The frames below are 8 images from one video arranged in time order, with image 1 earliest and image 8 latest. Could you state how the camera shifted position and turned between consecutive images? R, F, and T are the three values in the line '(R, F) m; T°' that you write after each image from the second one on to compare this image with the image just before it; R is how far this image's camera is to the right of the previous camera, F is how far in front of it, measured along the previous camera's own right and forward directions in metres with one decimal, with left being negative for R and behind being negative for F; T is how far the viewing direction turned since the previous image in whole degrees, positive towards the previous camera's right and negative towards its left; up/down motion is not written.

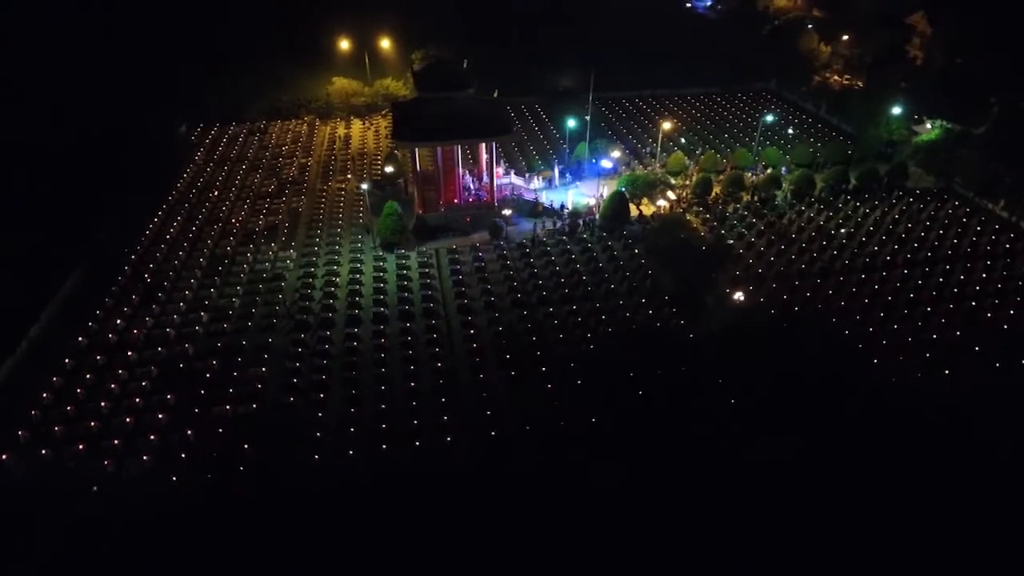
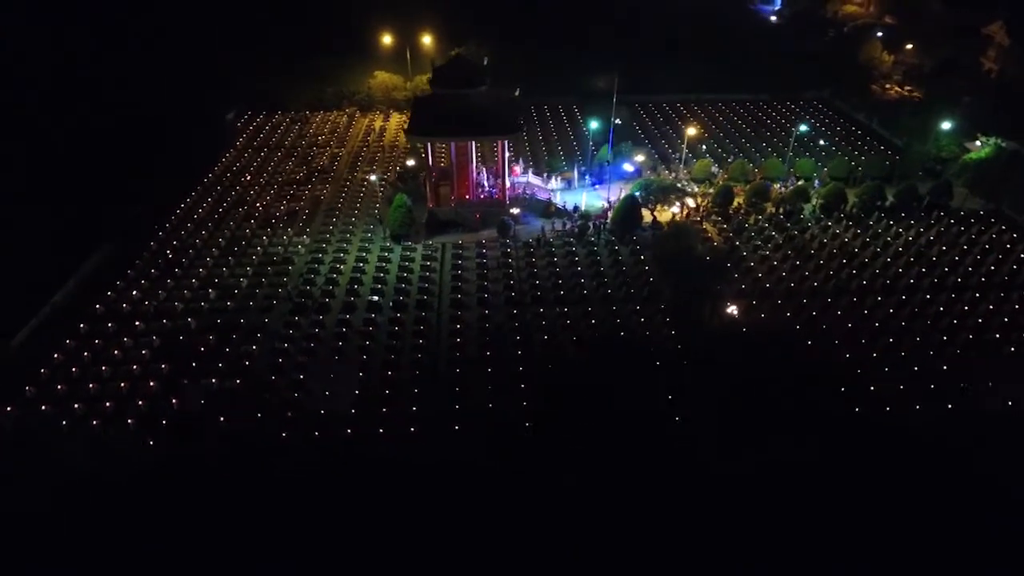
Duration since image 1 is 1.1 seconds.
(+1.8, 0.0) m; -6°
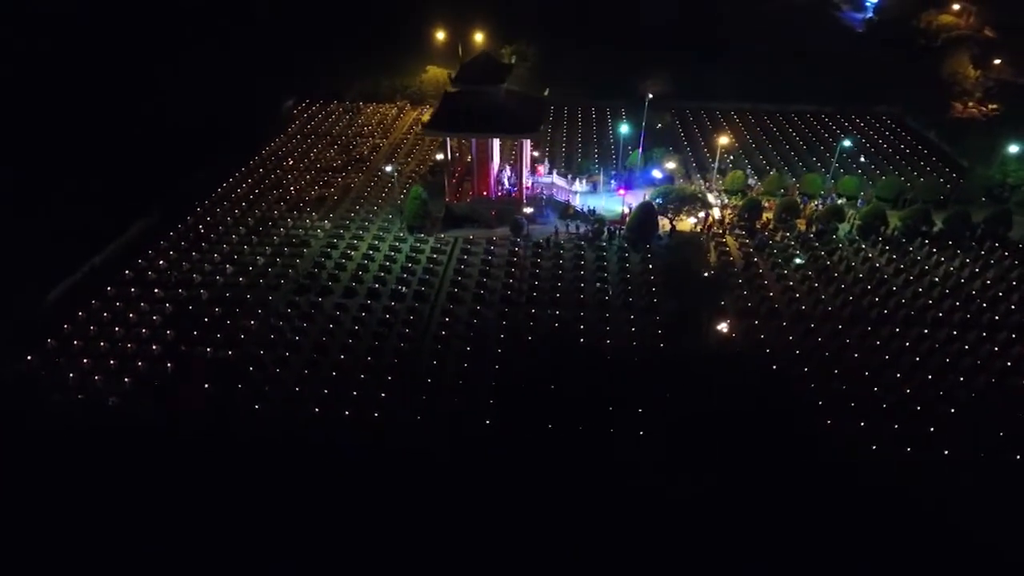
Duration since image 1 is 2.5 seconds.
(+2.2, +0.1) m; -8°
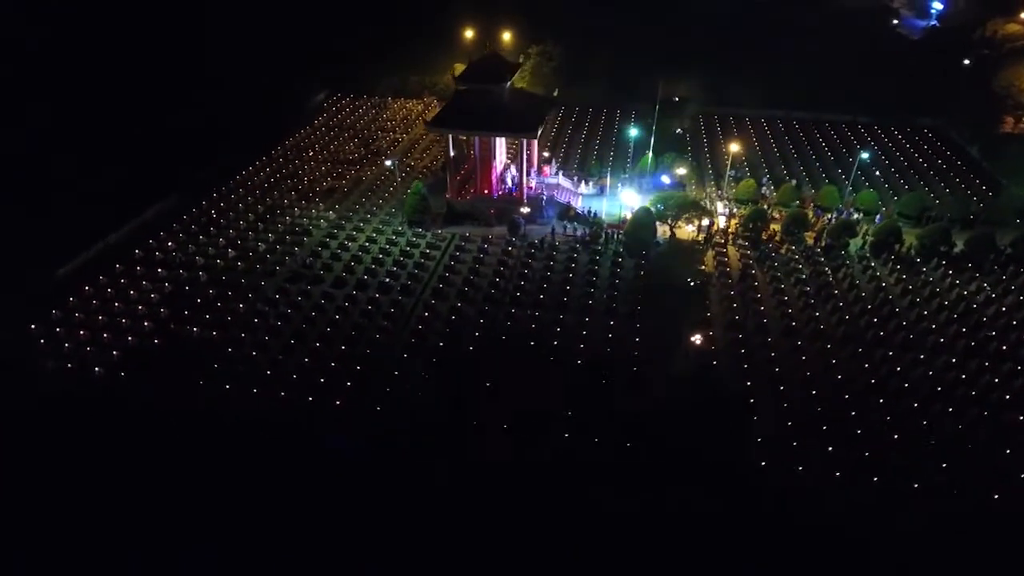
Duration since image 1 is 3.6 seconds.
(+1.8, +0.1) m; -6°
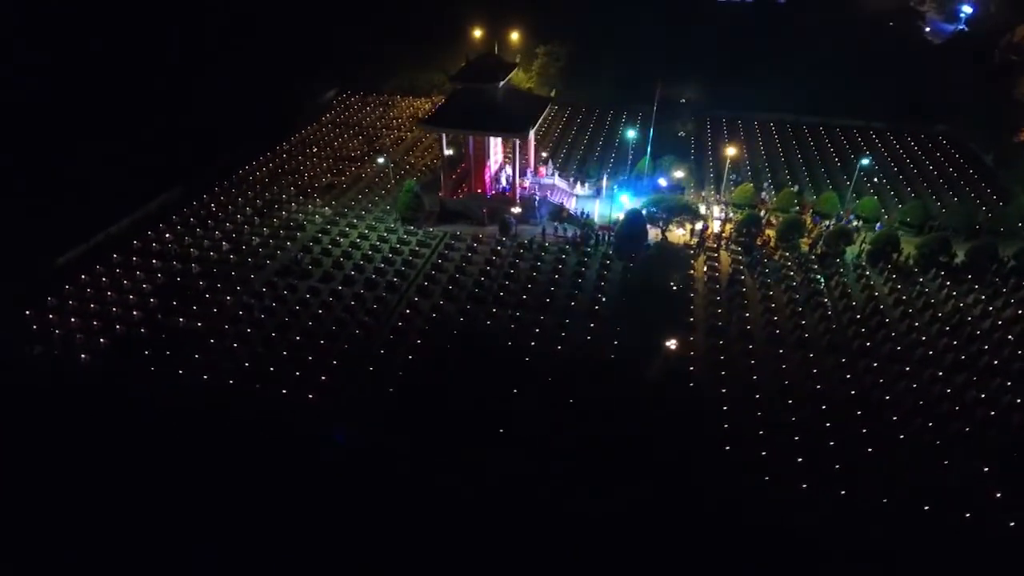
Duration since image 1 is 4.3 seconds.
(+1.1, 0.0) m; -3°
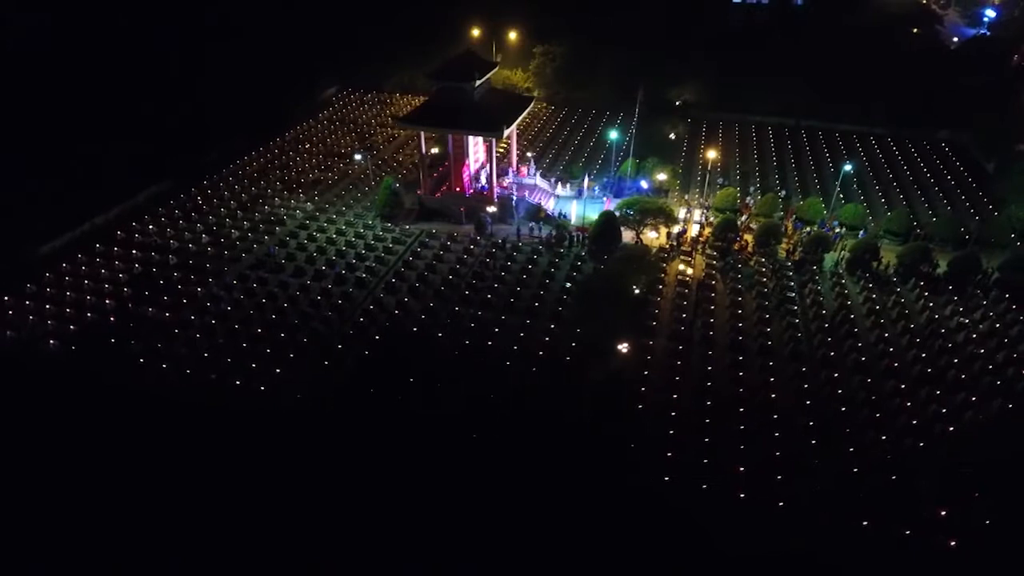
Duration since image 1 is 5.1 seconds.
(+1.5, +0.1) m; -3°
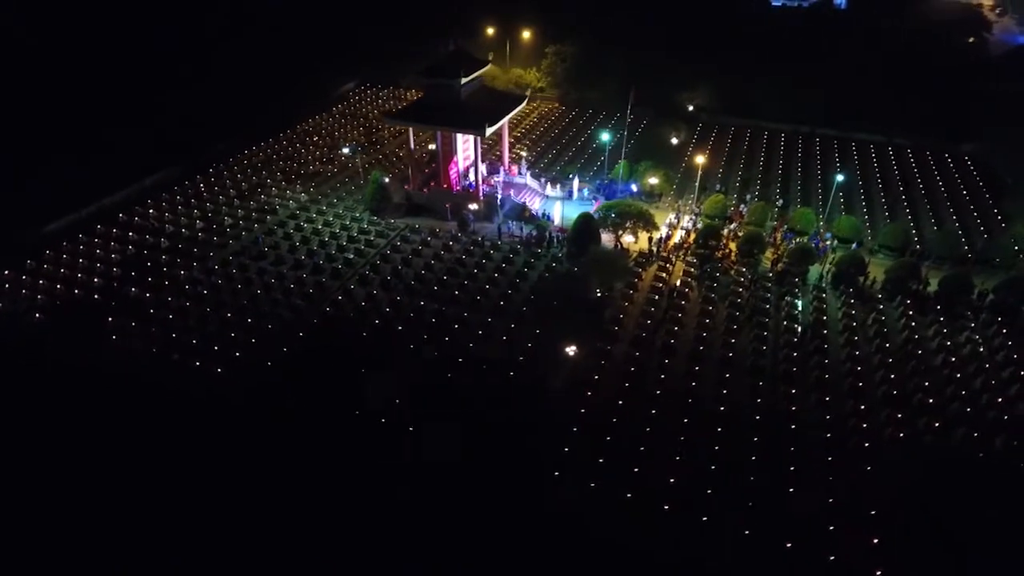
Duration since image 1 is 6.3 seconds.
(+2.0, +0.1) m; -5°
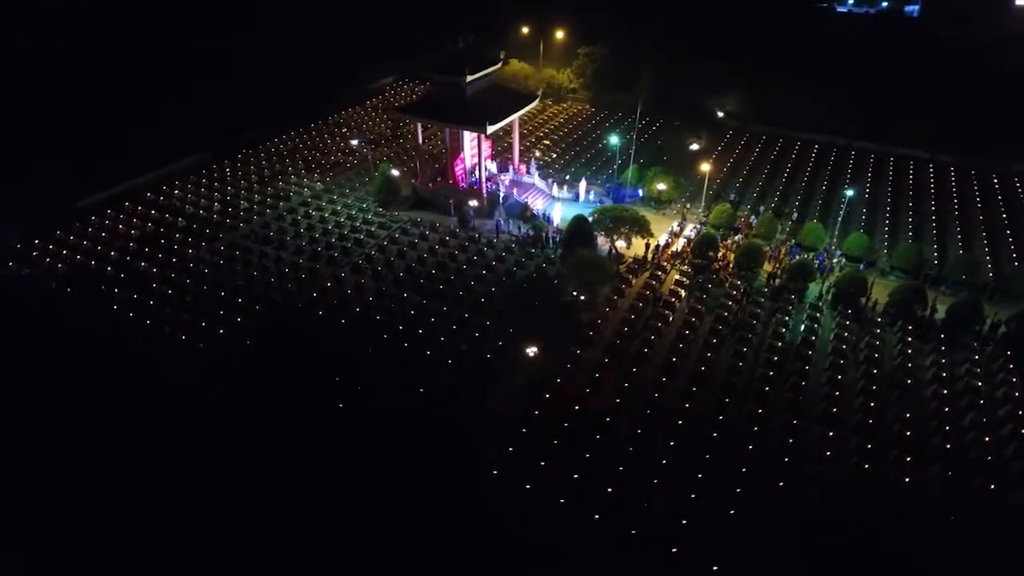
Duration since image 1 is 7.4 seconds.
(+2.0, +0.2) m; -6°
